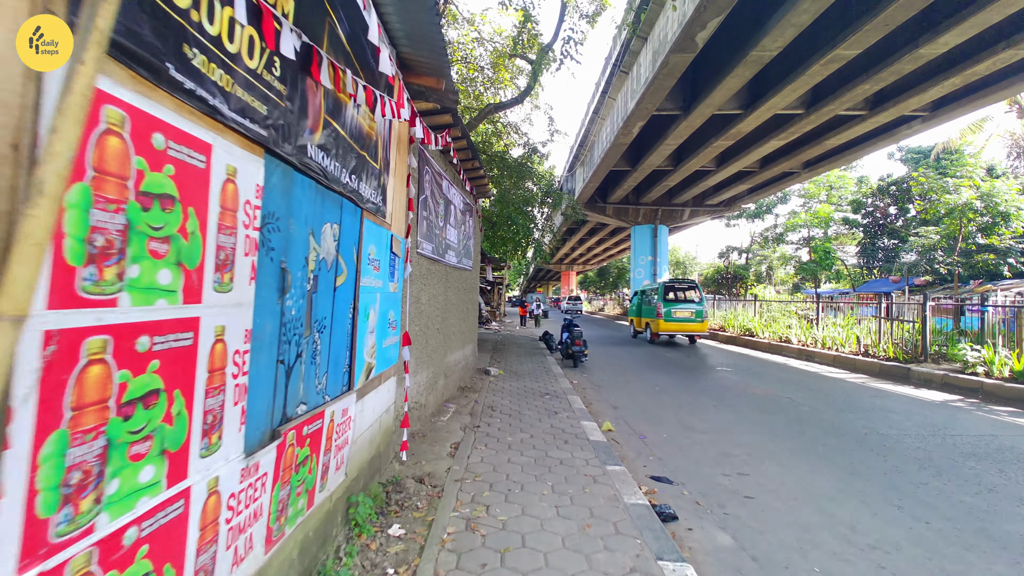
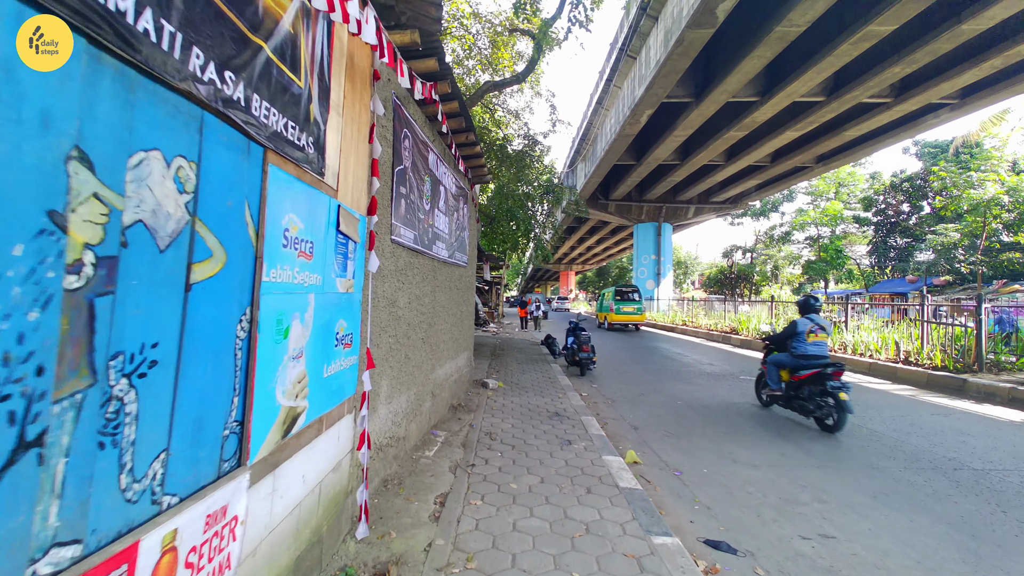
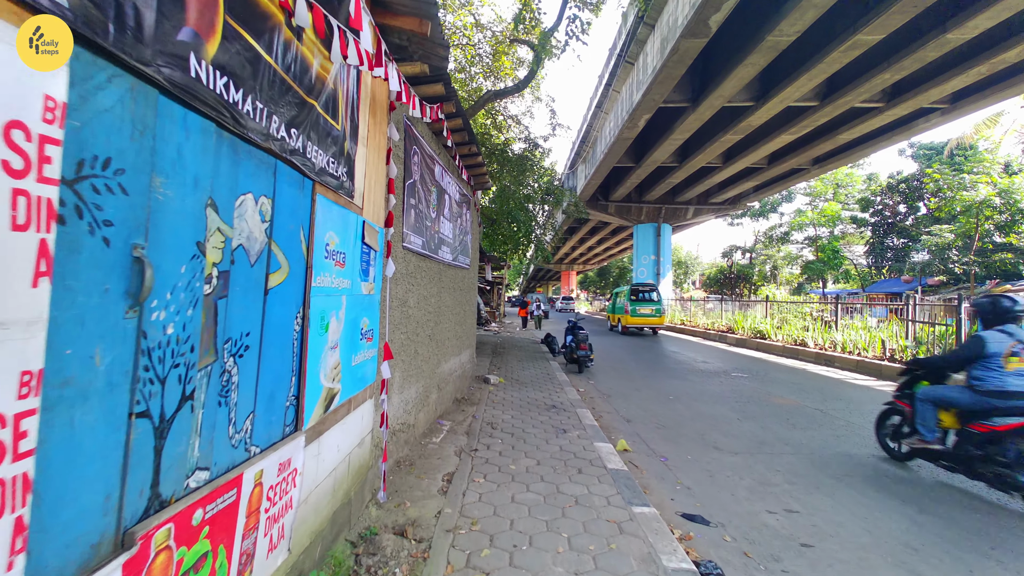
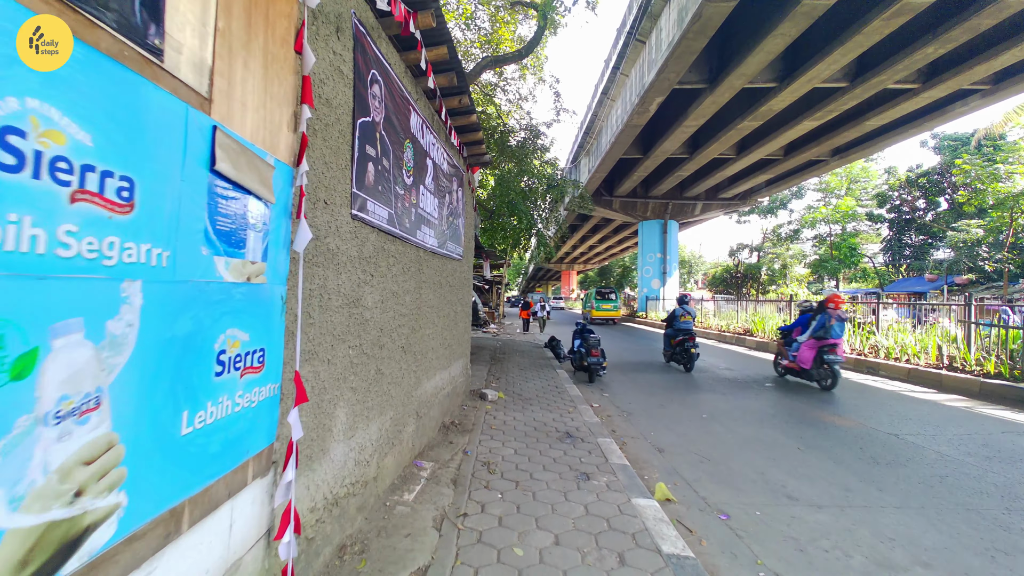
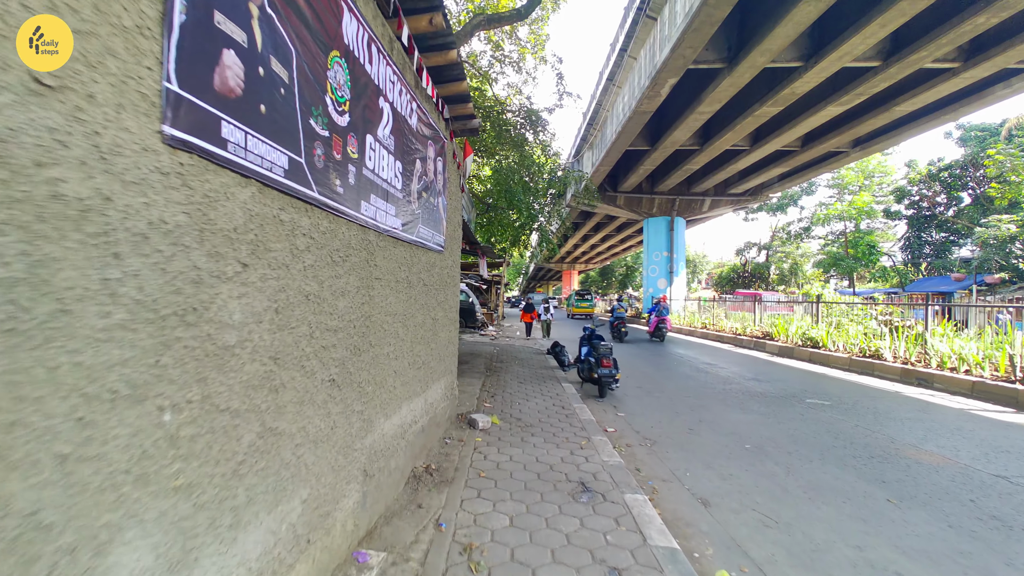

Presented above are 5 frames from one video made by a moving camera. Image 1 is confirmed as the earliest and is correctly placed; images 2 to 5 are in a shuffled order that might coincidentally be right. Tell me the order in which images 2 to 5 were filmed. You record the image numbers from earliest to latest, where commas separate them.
3, 2, 4, 5
